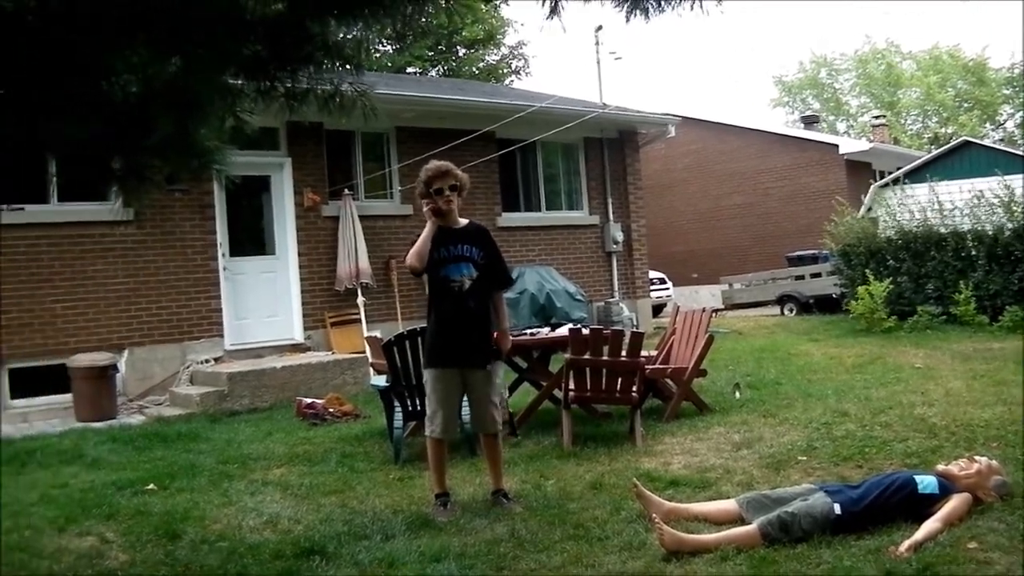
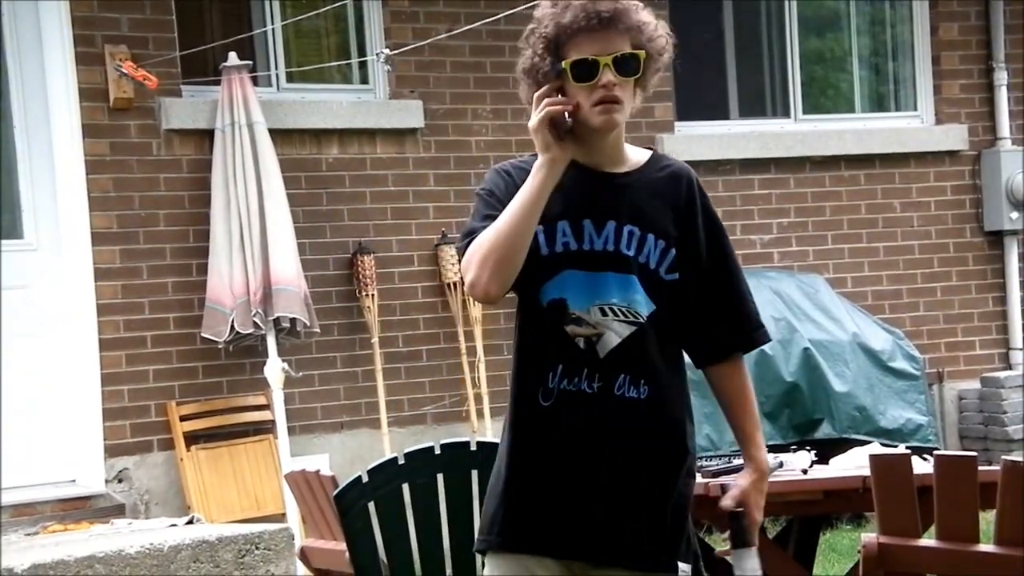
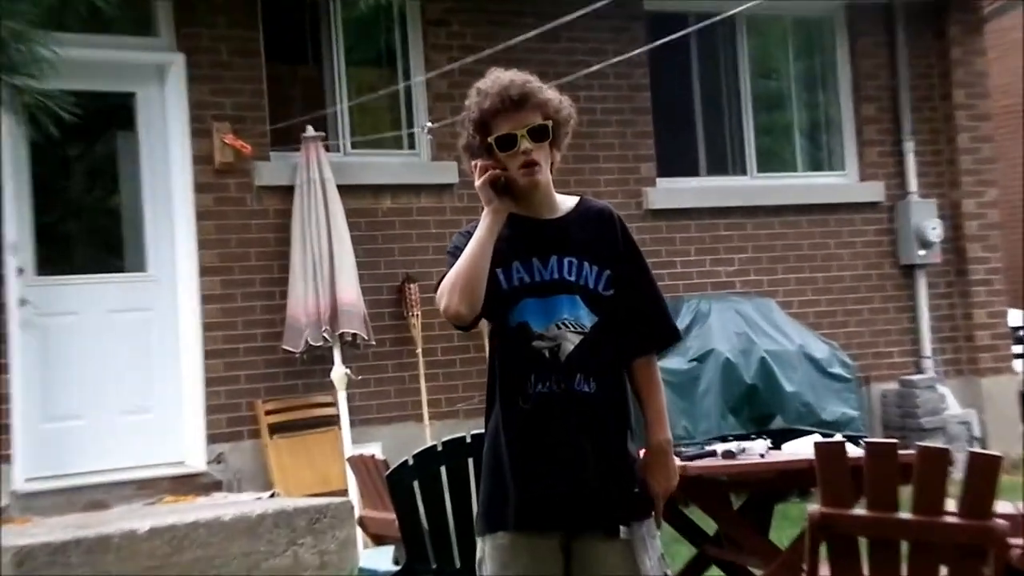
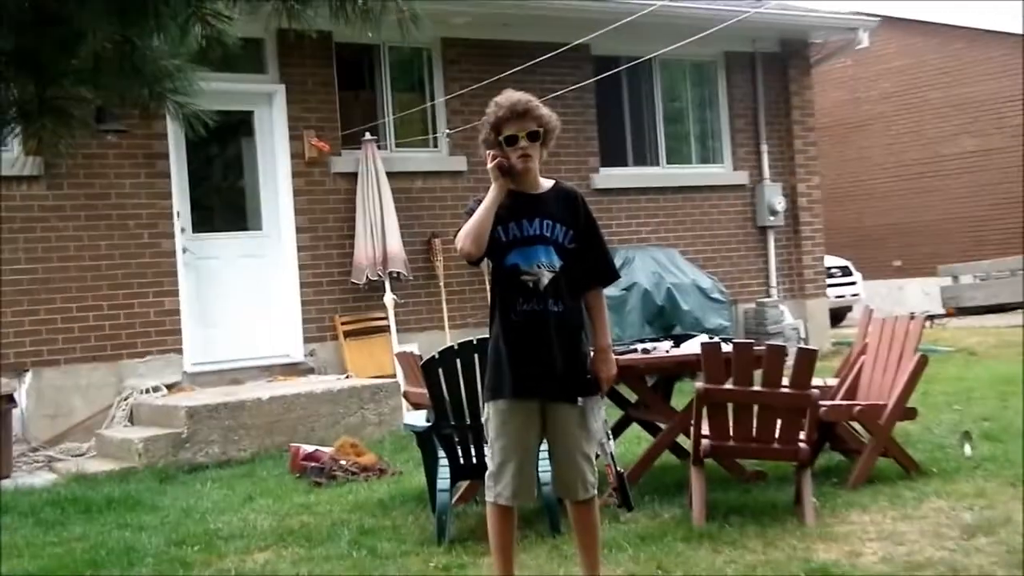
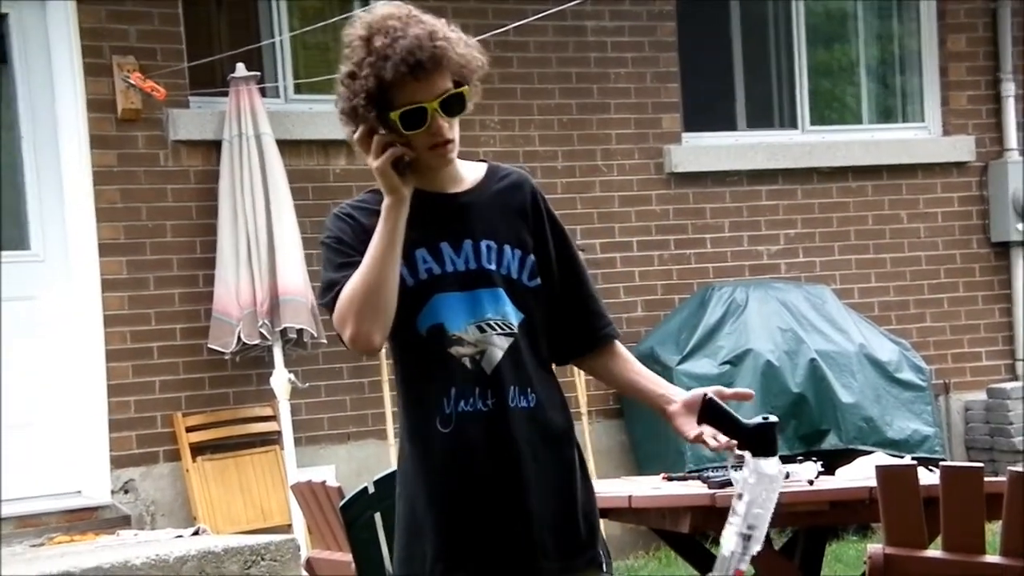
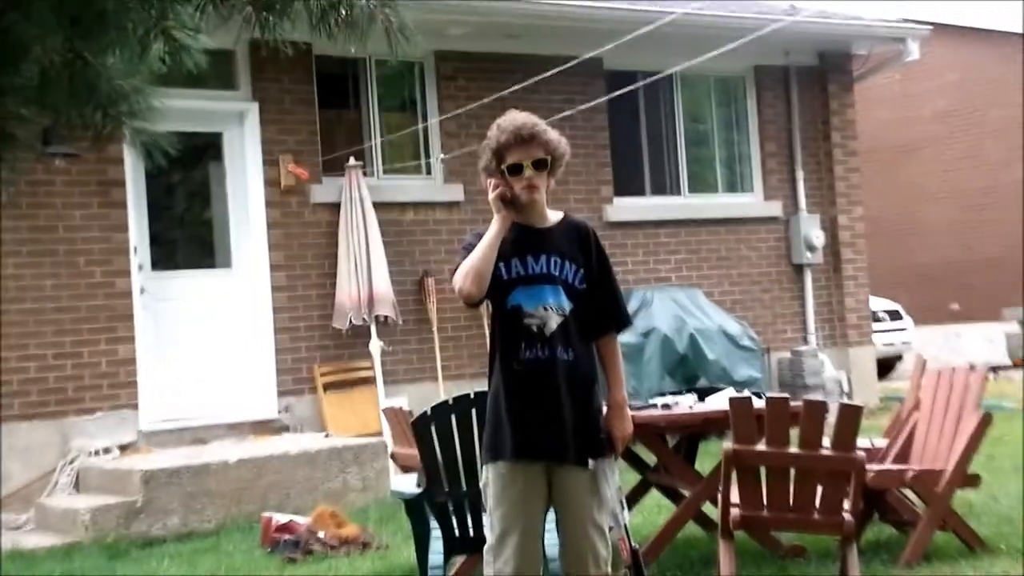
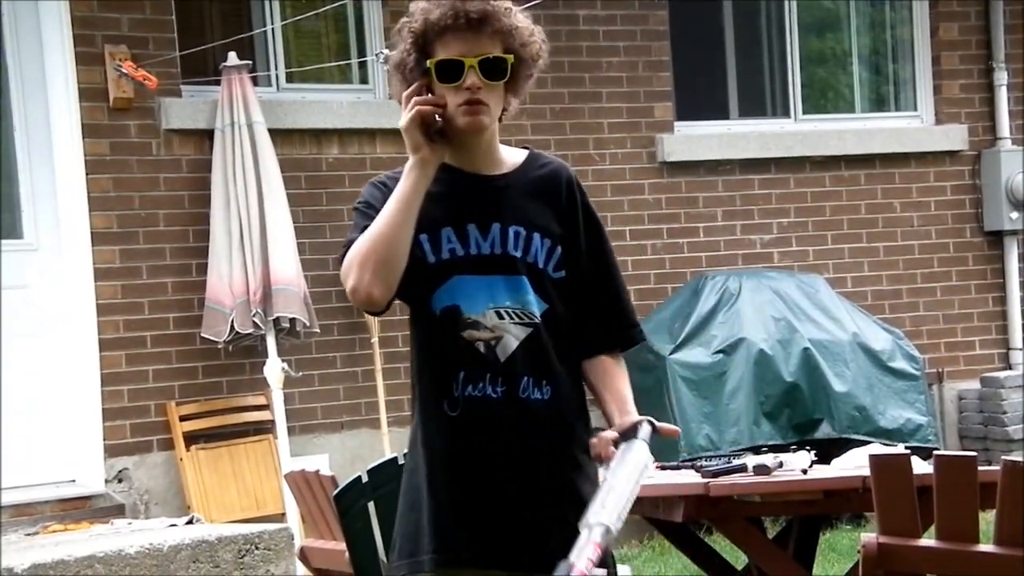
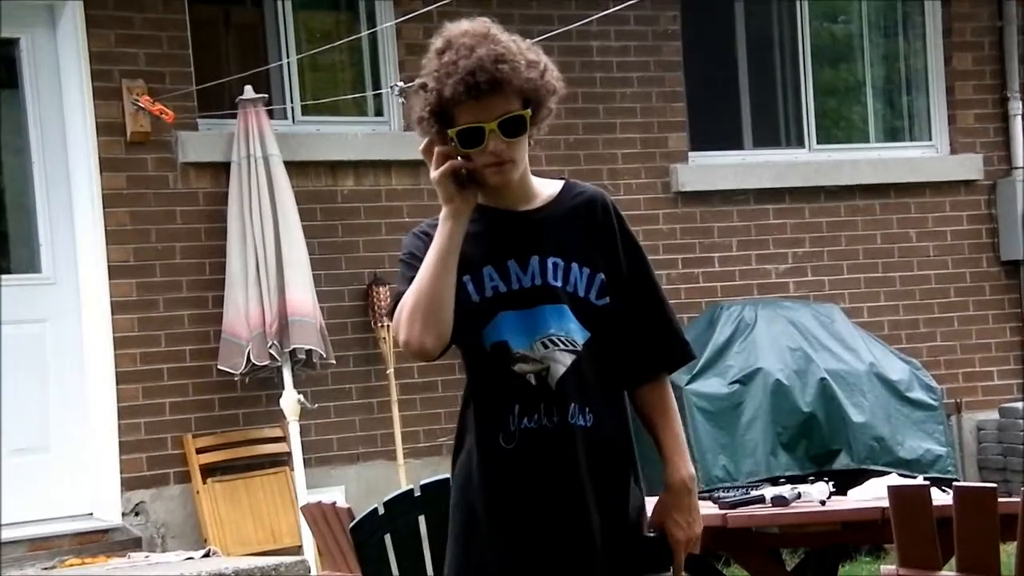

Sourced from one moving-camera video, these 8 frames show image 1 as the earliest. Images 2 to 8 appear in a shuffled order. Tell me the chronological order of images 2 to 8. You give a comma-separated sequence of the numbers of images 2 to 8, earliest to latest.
4, 6, 3, 8, 5, 2, 7
